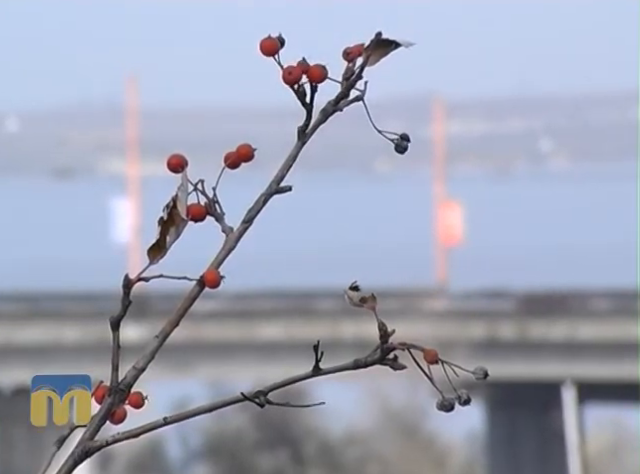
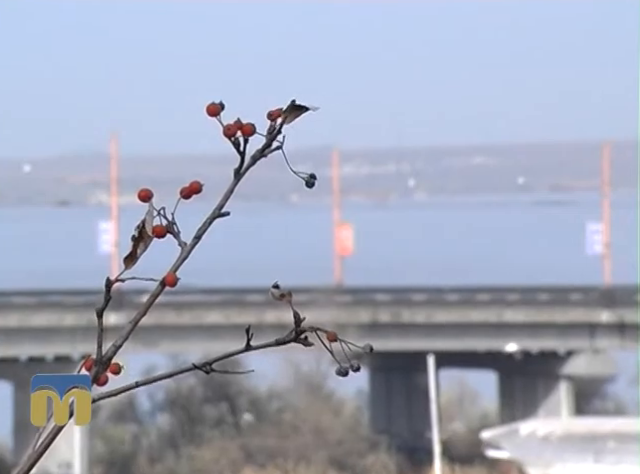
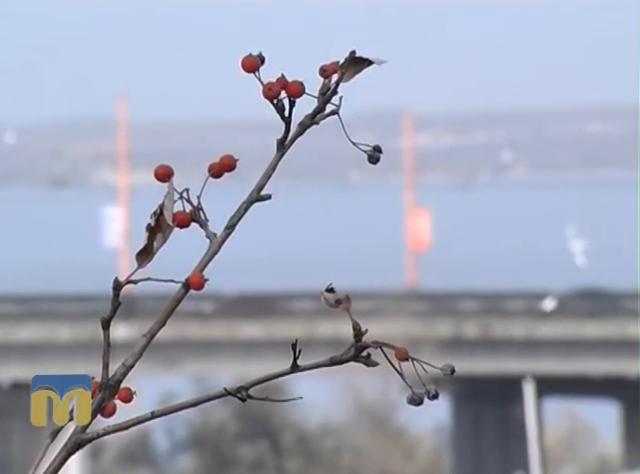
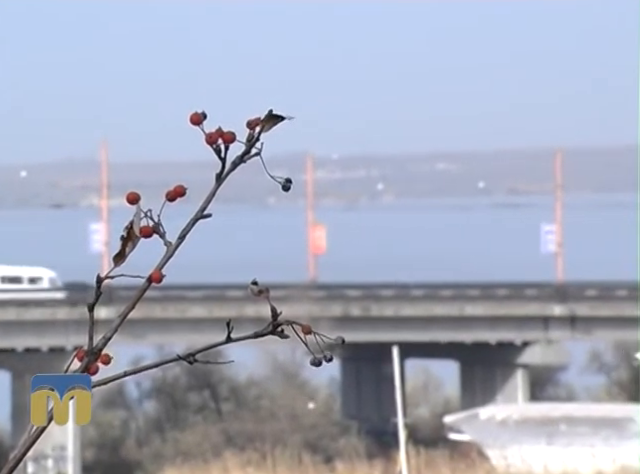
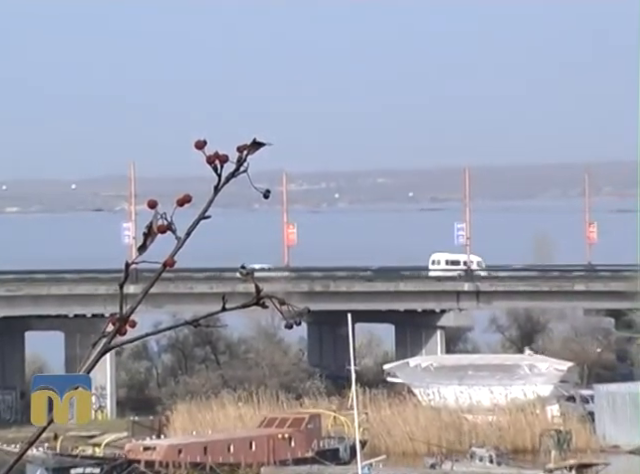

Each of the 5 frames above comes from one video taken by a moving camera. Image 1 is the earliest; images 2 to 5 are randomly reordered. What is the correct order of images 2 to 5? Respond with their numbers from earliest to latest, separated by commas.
3, 2, 4, 5
